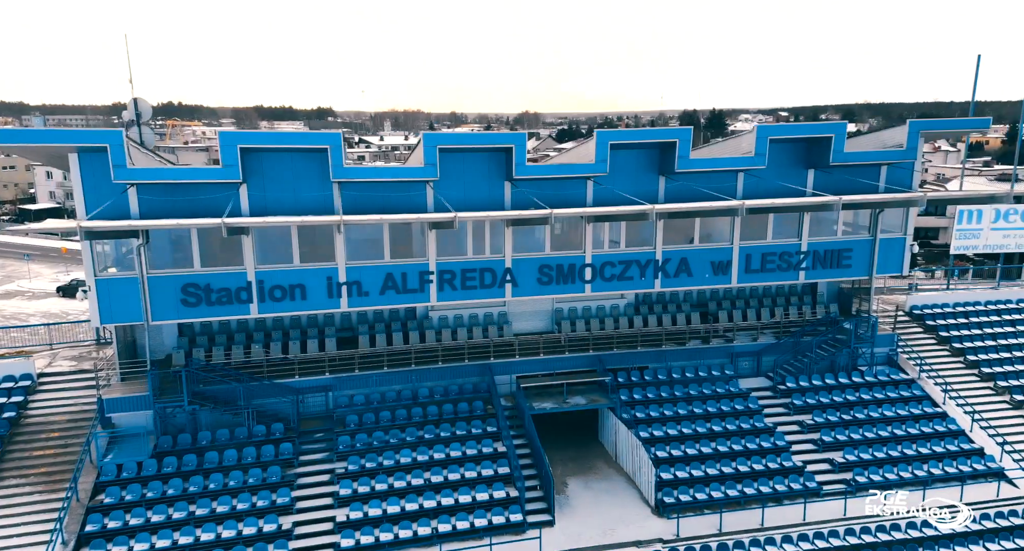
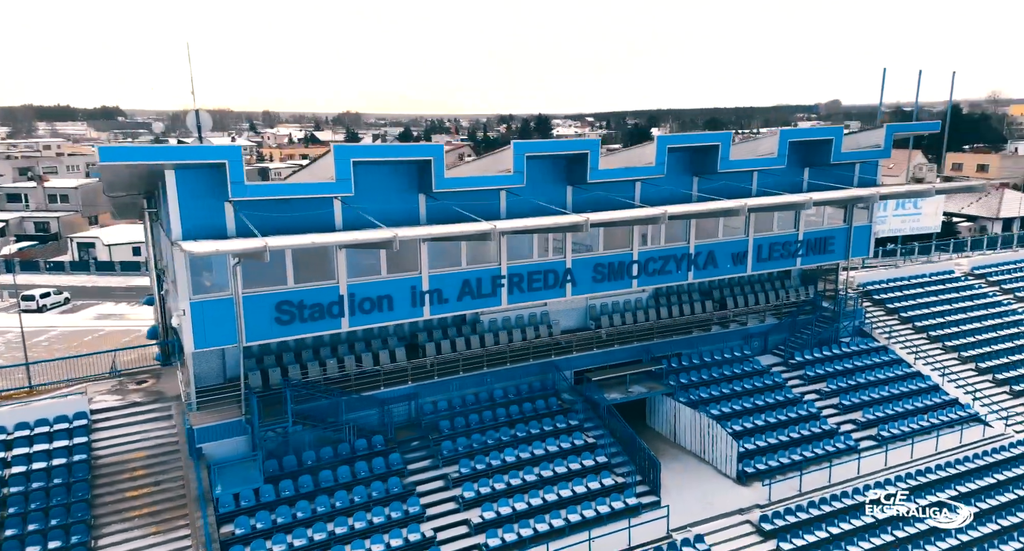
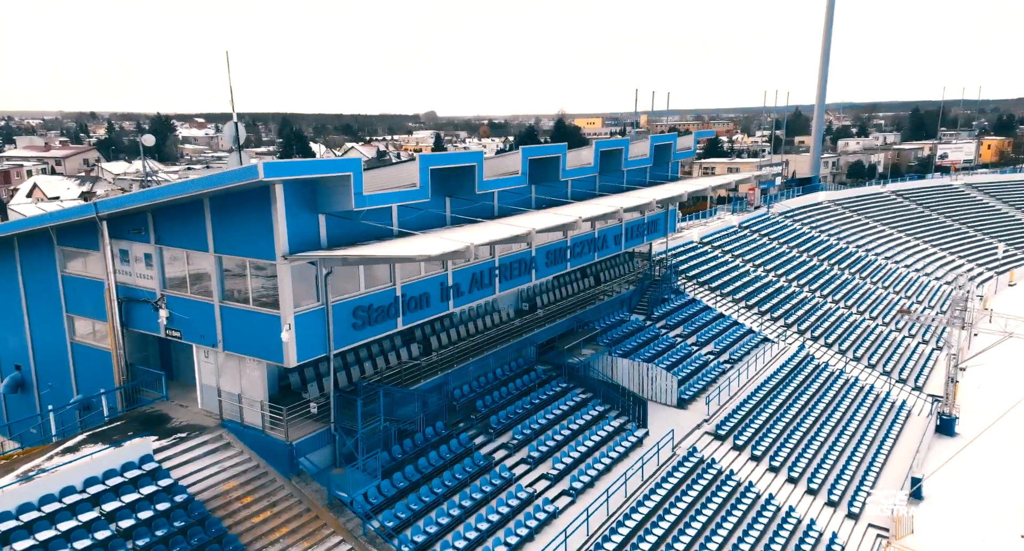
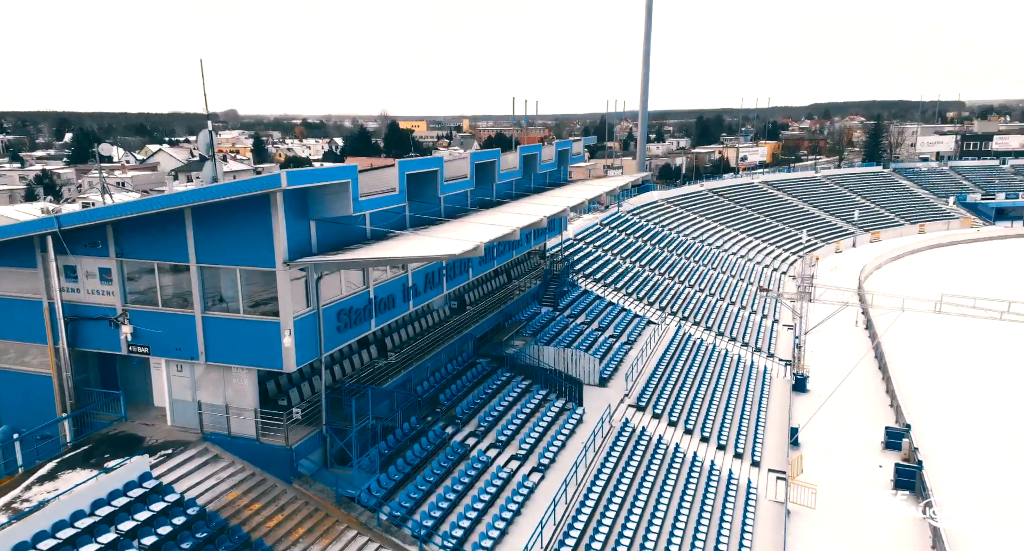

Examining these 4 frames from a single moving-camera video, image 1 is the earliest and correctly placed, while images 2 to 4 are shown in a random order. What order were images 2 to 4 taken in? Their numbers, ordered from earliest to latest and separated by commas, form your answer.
2, 3, 4
